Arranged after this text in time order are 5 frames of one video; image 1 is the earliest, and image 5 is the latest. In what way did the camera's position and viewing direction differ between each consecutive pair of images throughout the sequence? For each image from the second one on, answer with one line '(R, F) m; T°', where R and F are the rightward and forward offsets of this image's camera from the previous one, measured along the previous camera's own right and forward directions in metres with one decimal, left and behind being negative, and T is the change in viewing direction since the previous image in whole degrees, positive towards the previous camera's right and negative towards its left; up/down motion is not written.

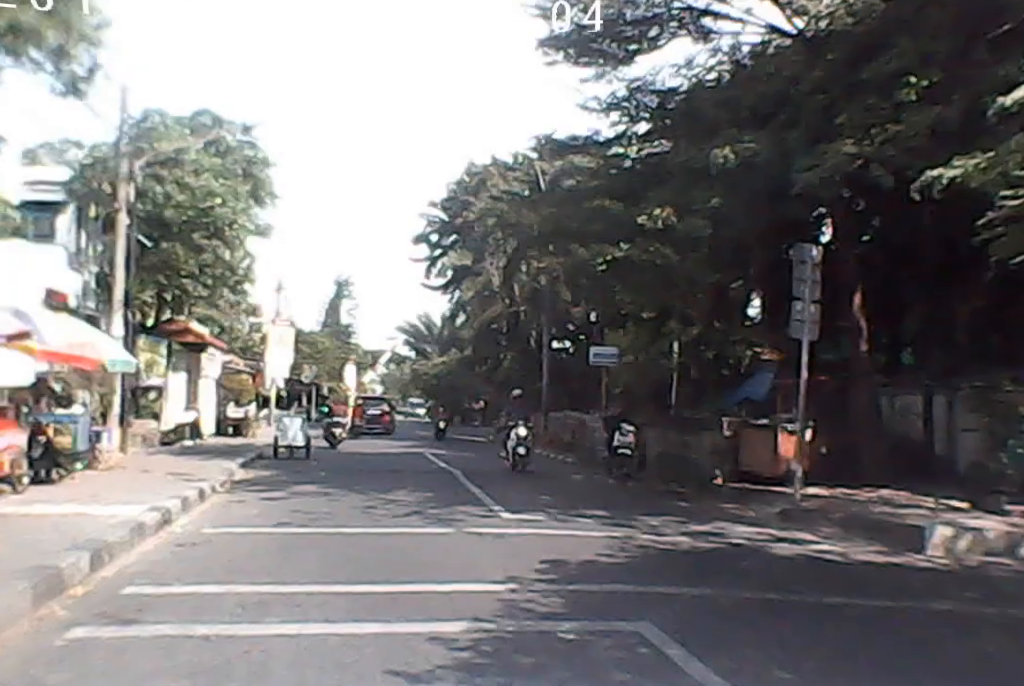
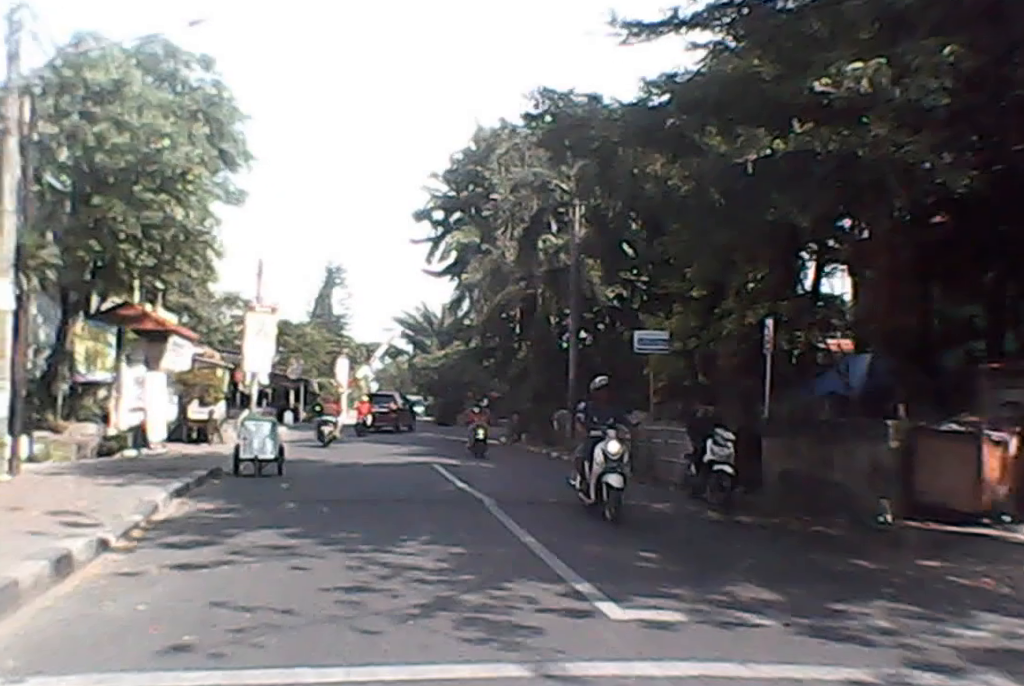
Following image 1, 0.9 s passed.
(-0.8, +5.8) m; 0°
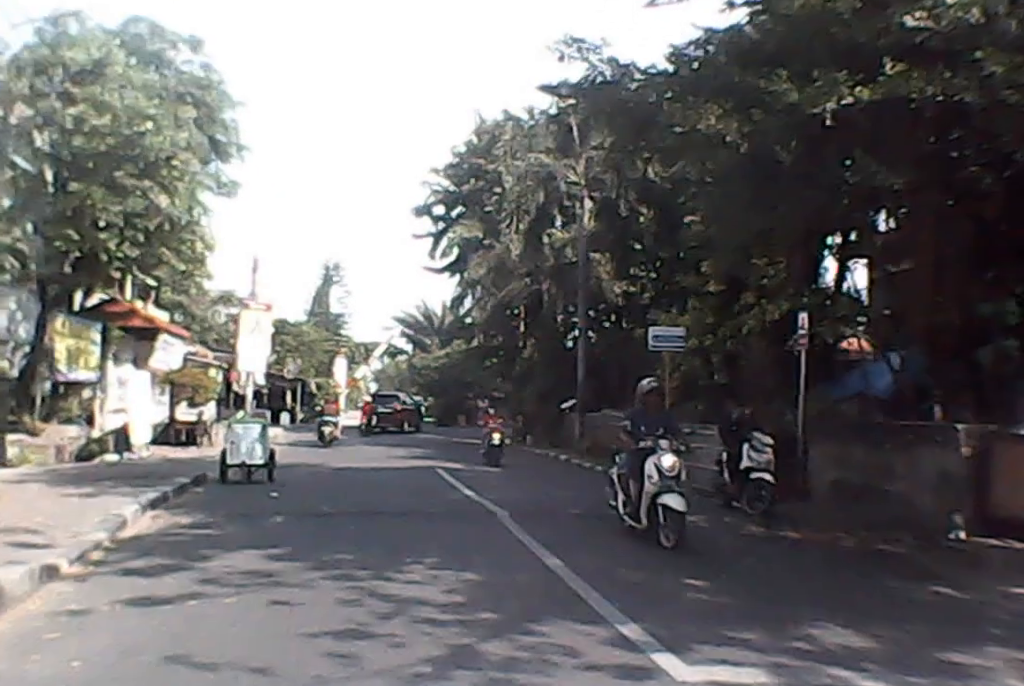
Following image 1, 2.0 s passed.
(-0.2, +1.4) m; 0°
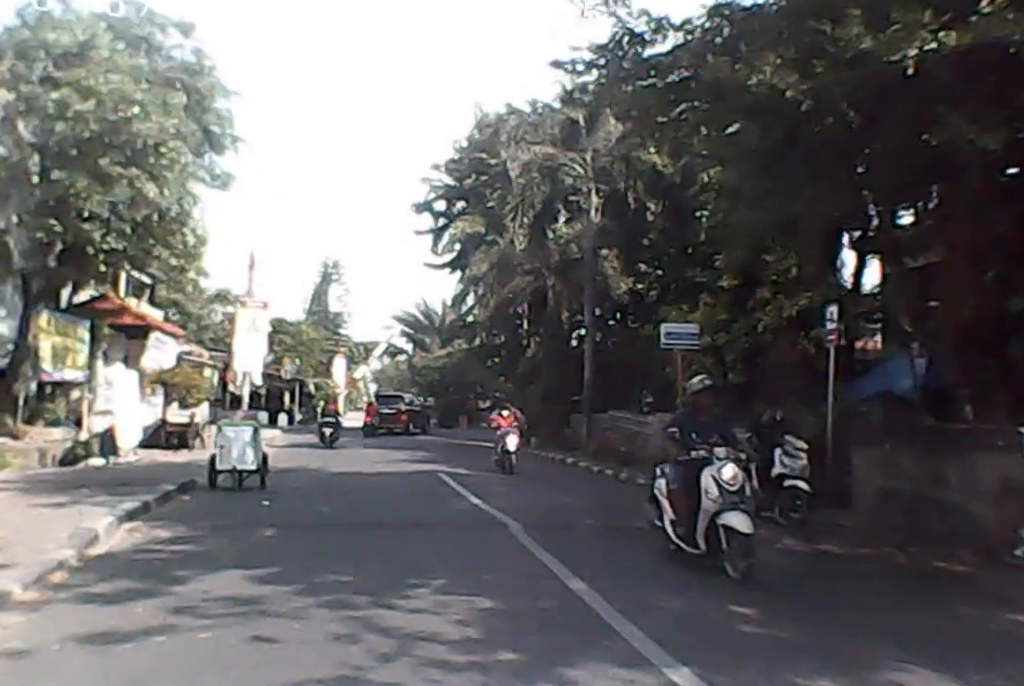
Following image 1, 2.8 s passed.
(-0.2, +1.0) m; 0°
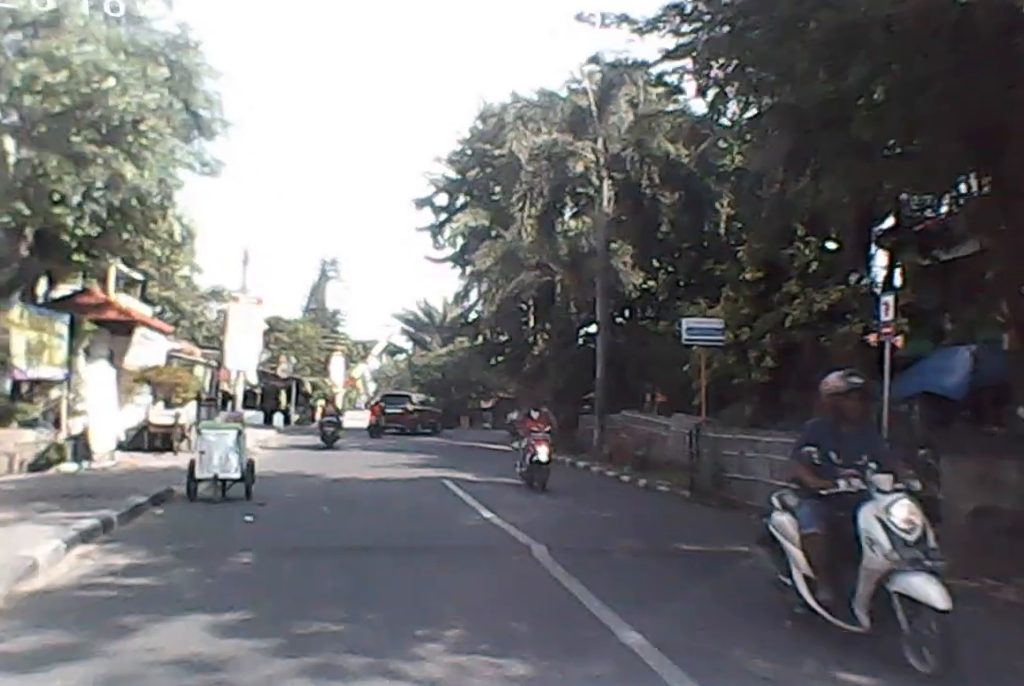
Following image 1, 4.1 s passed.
(-0.2, +1.6) m; 0°
